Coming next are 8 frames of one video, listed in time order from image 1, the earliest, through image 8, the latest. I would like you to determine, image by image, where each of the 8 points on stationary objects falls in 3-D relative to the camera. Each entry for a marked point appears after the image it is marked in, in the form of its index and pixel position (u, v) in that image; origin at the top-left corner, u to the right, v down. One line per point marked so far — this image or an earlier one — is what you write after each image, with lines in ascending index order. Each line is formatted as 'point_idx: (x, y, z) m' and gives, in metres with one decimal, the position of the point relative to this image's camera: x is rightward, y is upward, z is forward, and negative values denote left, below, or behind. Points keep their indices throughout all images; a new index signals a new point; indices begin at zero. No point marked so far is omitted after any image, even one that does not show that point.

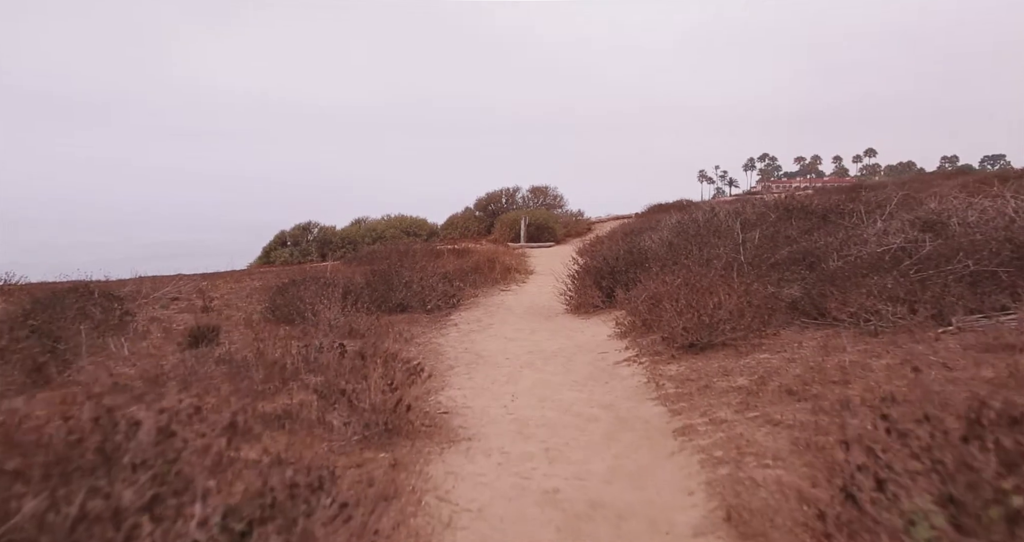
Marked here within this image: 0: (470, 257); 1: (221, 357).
0: (-1.3, +0.5, +18.4) m
1: (-3.7, -1.1, +7.0) m
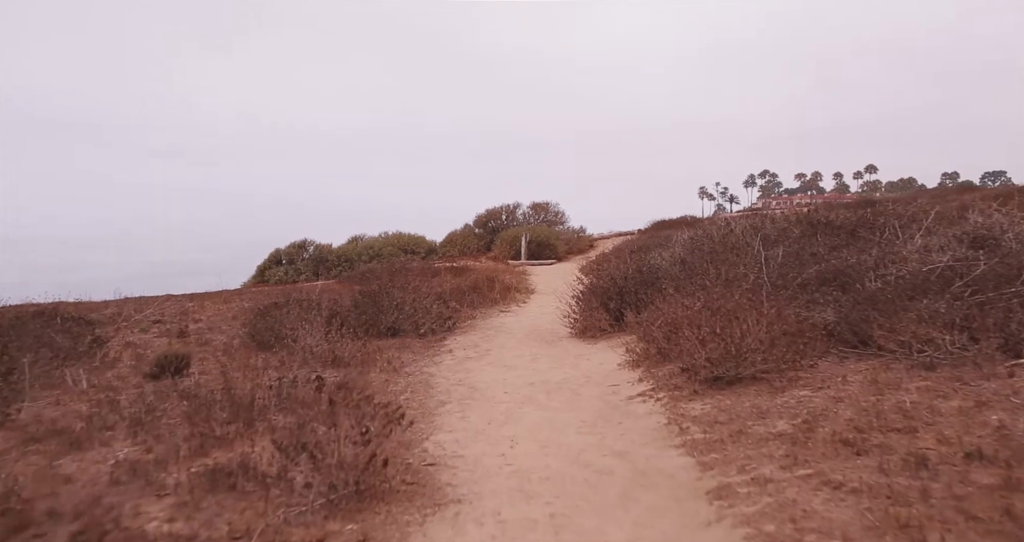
0: (-1.3, -0.1, +17.7) m
1: (-3.7, -1.3, +6.3) m
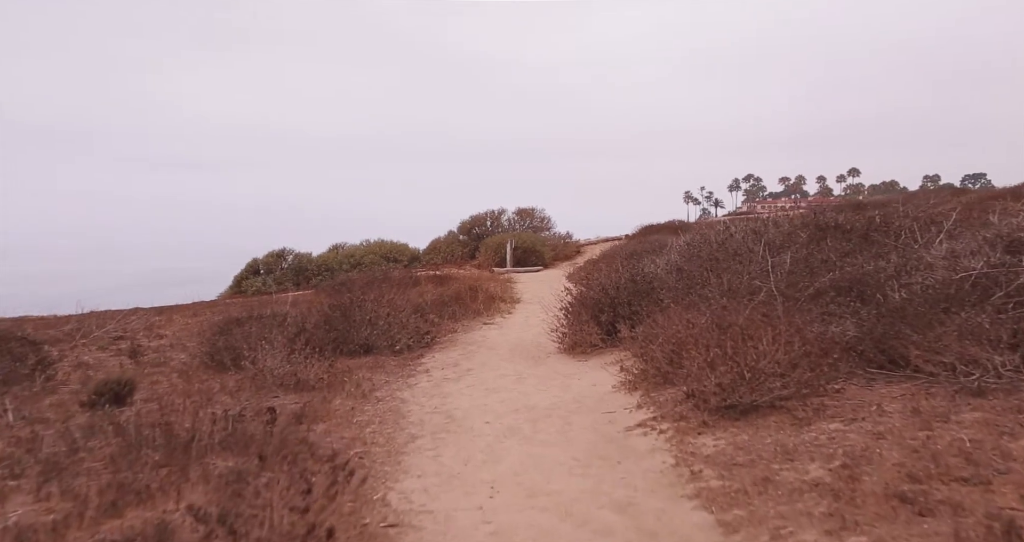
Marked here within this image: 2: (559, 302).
0: (-1.8, -0.4, +16.9) m
1: (-3.8, -1.5, +5.5) m
2: (+0.8, -0.5, +9.4) m
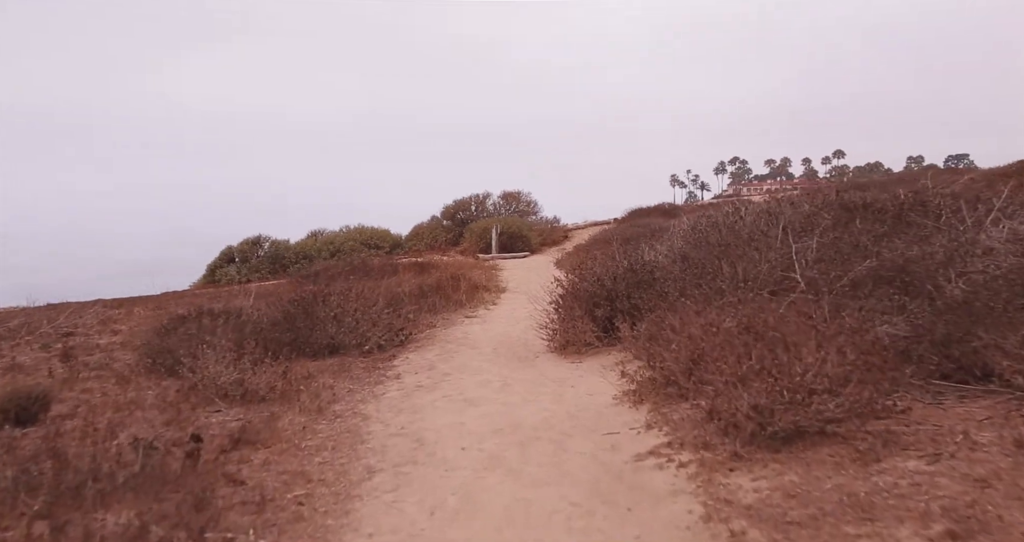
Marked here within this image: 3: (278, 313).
0: (-2.2, 0.0, +15.9) m
1: (-4.0, -1.5, +4.5) m
2: (+0.5, -0.3, +8.4) m
3: (-3.3, -0.6, +7.9) m
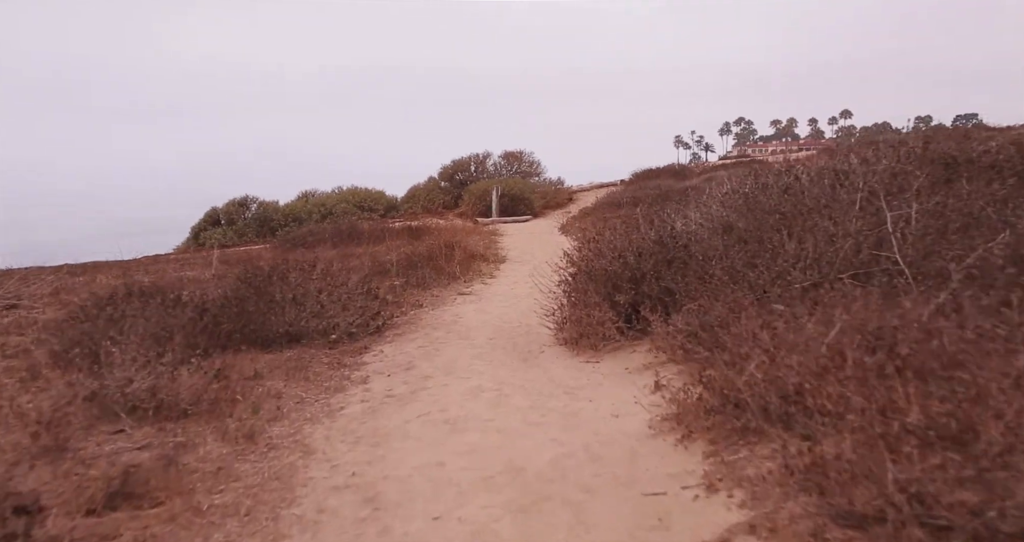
0: (-2.2, +0.8, +14.5) m
1: (-4.0, -1.4, +3.1) m
2: (+0.5, 0.0, +7.0) m
3: (-3.3, -0.3, +6.5) m
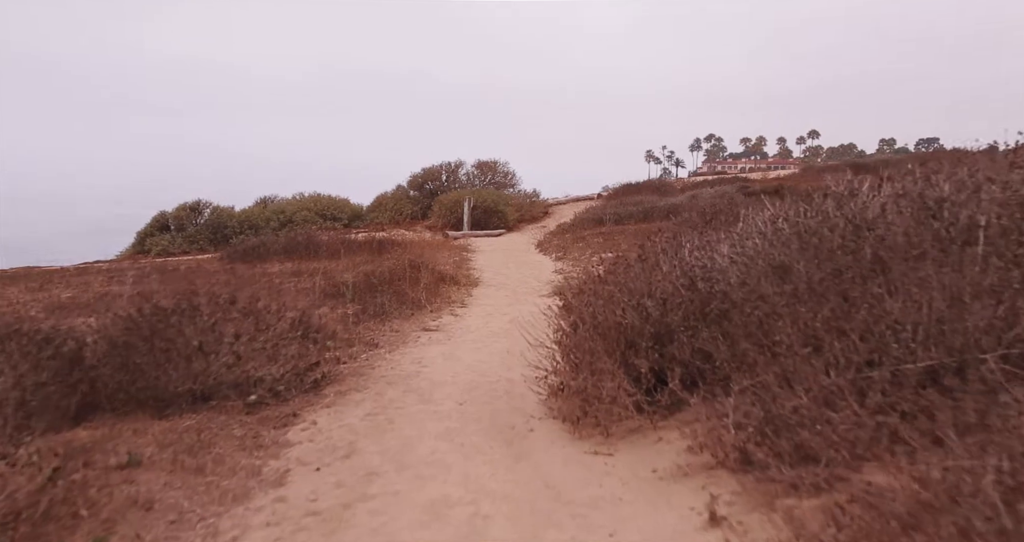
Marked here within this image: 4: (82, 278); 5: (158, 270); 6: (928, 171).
0: (-2.8, +0.4, +12.9) m
1: (-4.0, -1.6, +1.5) m
2: (+0.3, -0.4, +5.6) m
3: (-3.5, -0.6, +4.9) m
4: (-10.4, -0.2, +13.6) m
5: (-8.0, 0.0, +12.7) m
6: (+3.3, +0.7, +4.4) m
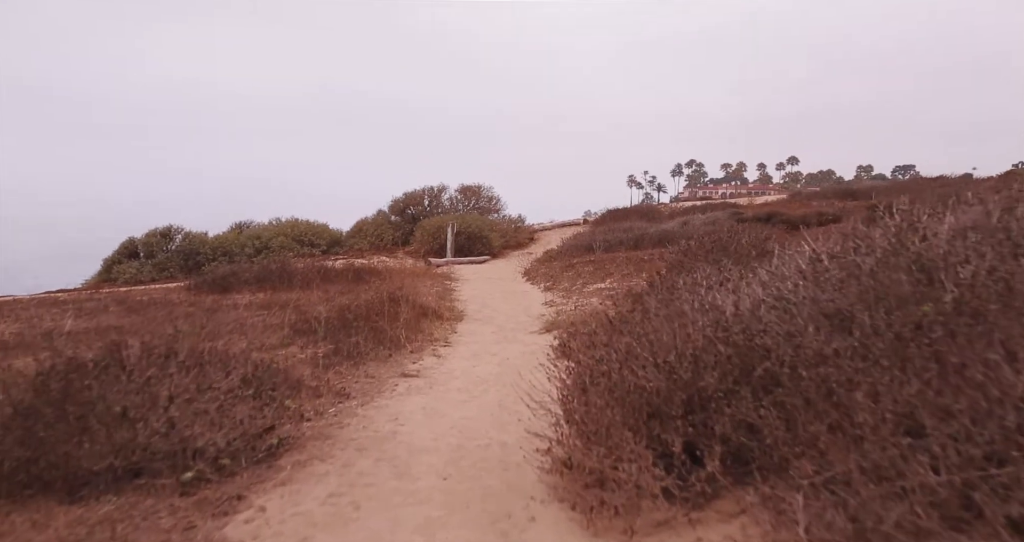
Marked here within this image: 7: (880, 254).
0: (-3.1, -0.3, +12.1) m
1: (-4.0, -1.8, +0.6) m
2: (+0.2, -0.7, +4.8) m
3: (-3.6, -0.9, +4.0) m
4: (-10.7, -0.9, +12.5) m
5: (-8.3, -0.7, +11.7) m
6: (+3.2, +0.4, +3.8) m
7: (+2.4, 0.0, +3.7) m
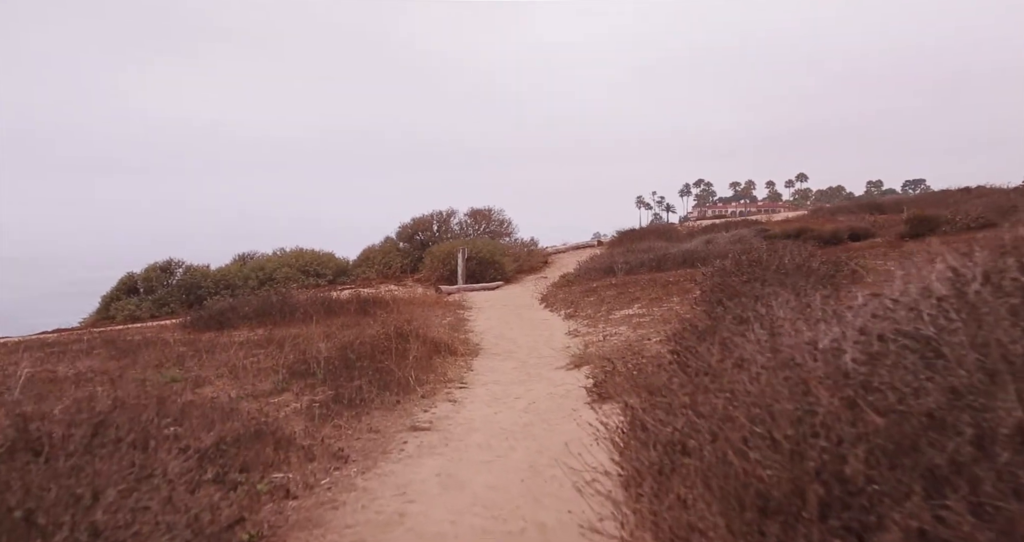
0: (-2.7, -0.9, +11.1) m
1: (-3.8, -1.9, -0.4) m
2: (+0.5, -1.0, +3.8) m
3: (-3.3, -1.2, +3.1) m
4: (-10.3, -1.8, +11.6) m
5: (-7.9, -1.4, +10.8) m
6: (+3.4, +0.3, +2.8) m
7: (+2.6, -0.1, +2.7) m
